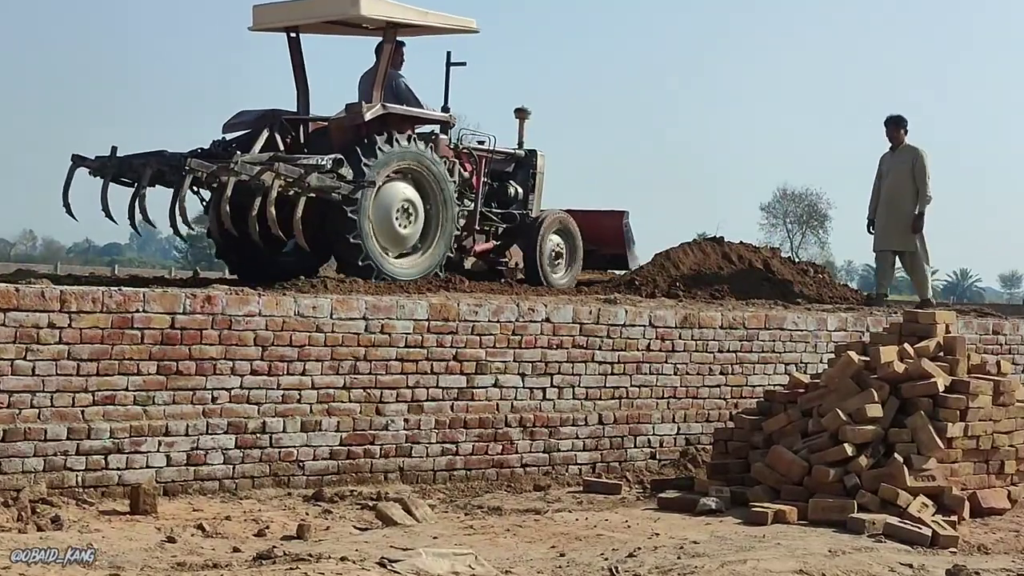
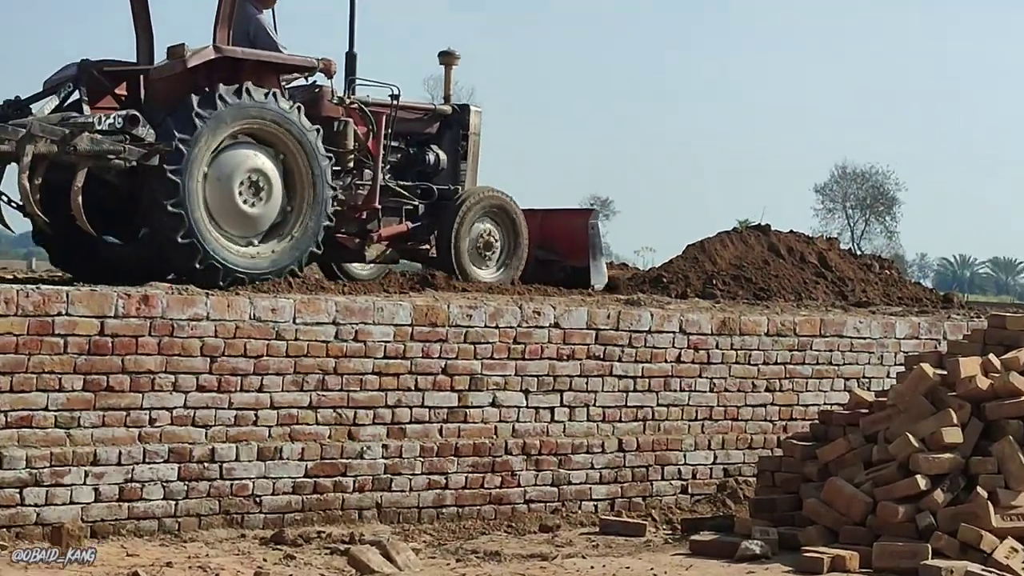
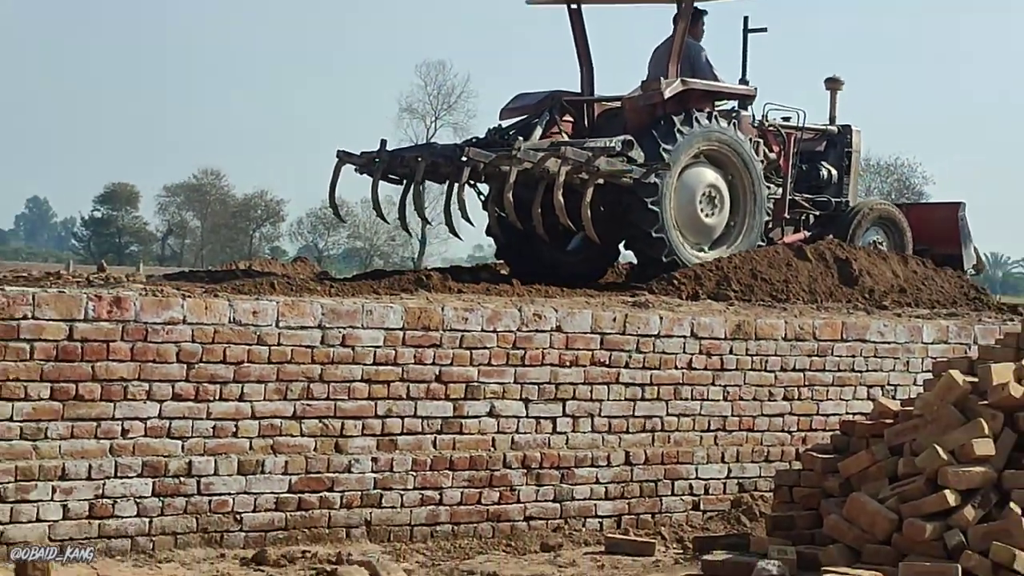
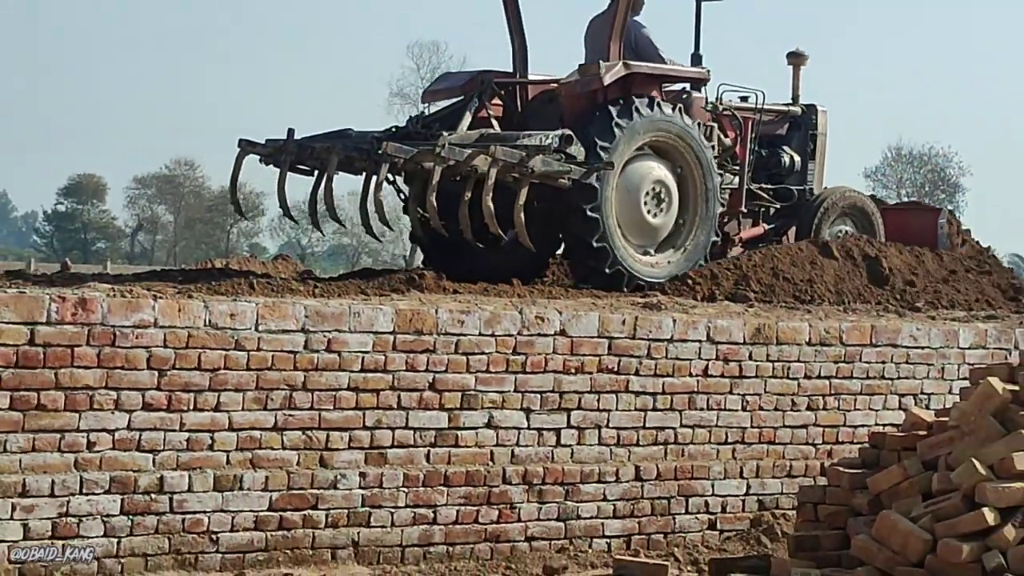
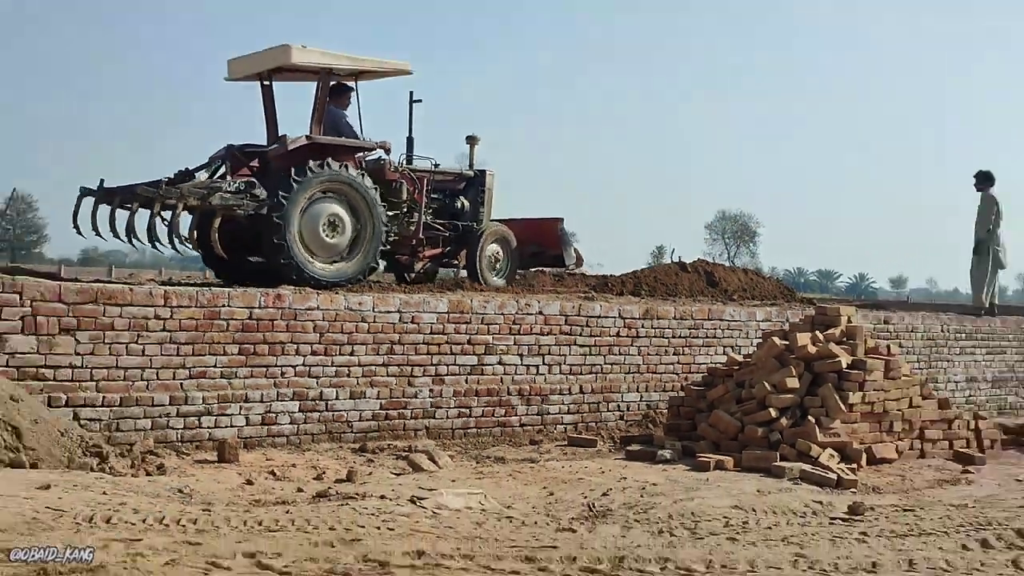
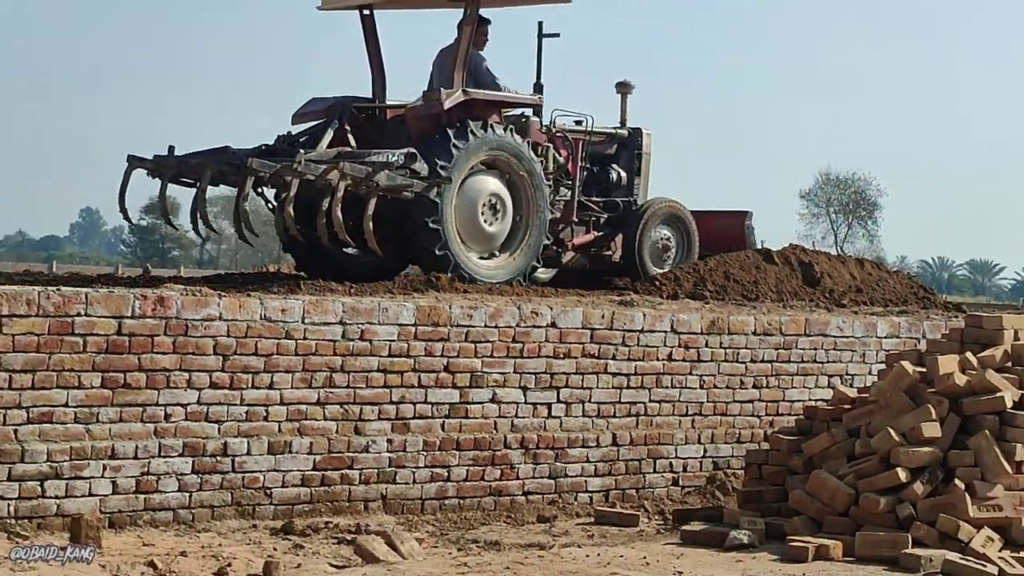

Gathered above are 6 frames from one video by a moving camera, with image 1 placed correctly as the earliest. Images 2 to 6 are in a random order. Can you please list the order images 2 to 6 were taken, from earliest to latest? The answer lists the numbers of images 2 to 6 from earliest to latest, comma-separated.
2, 4, 3, 6, 5
